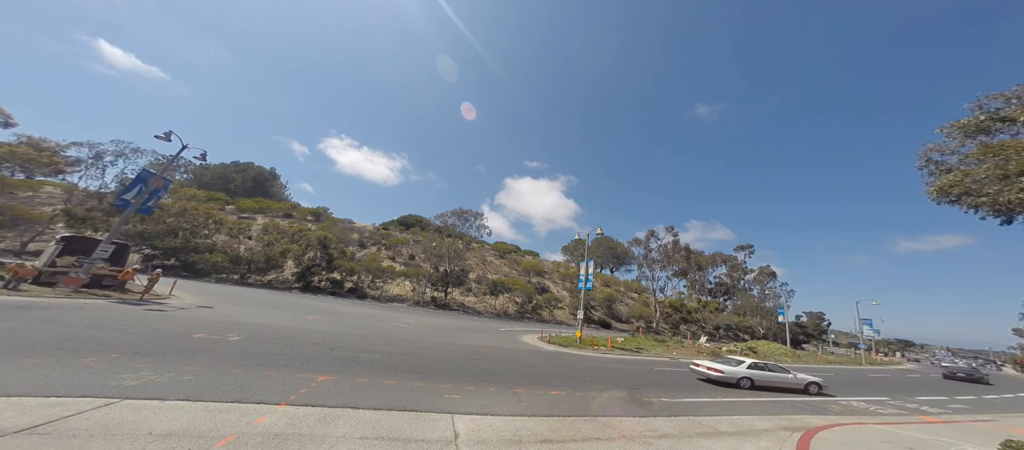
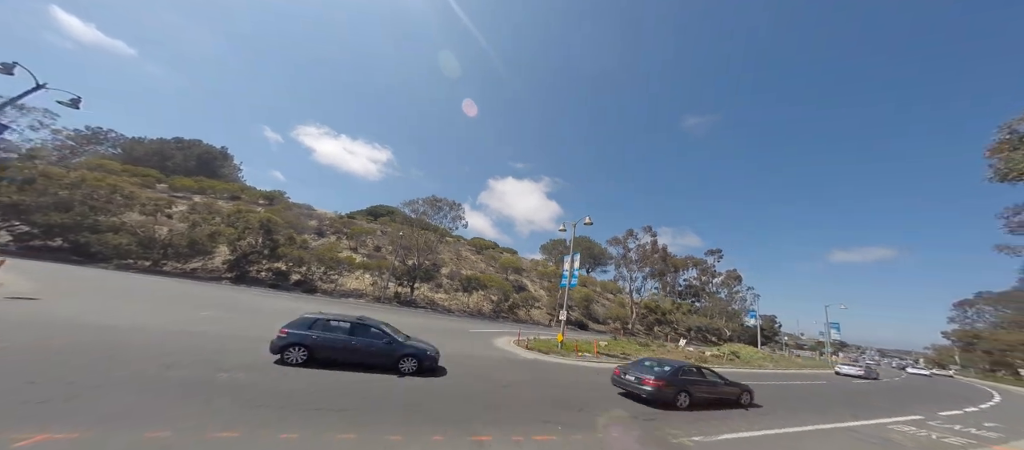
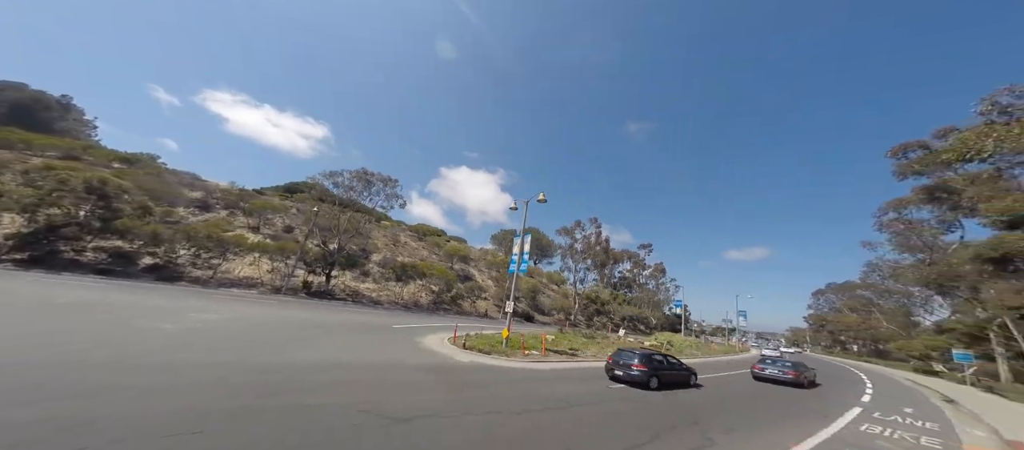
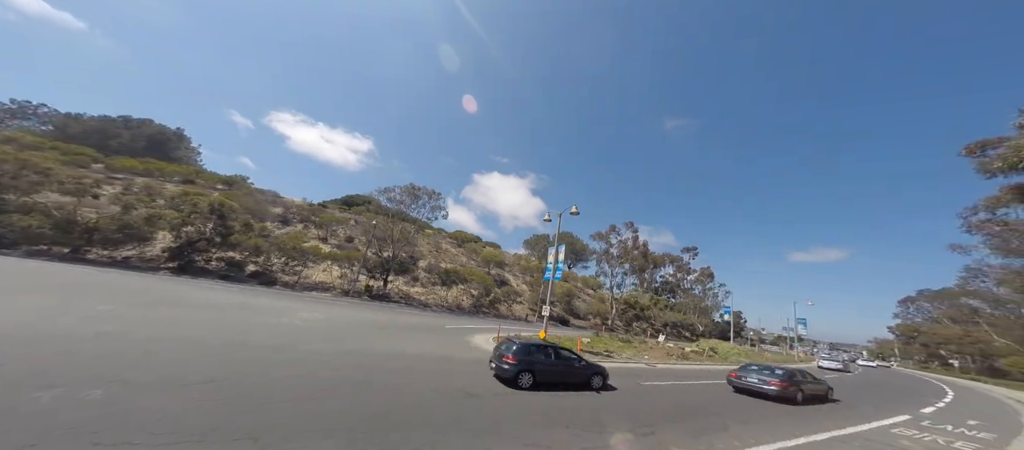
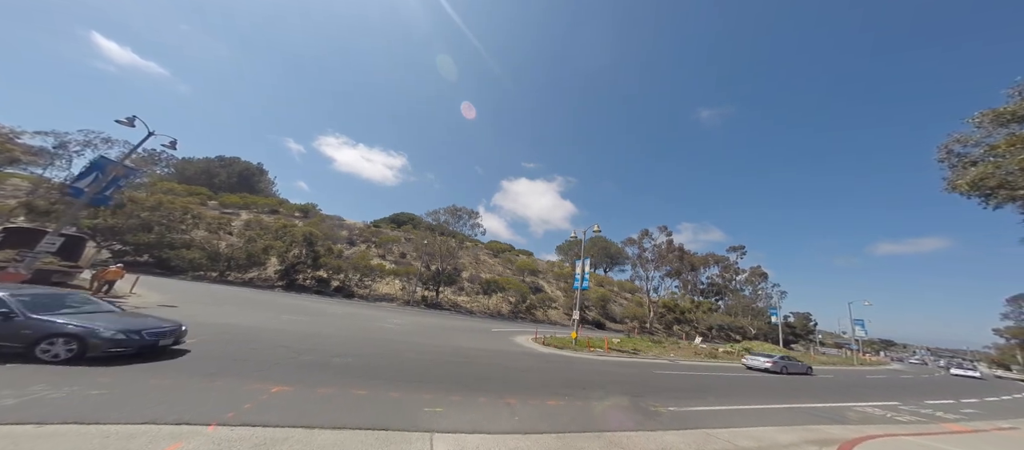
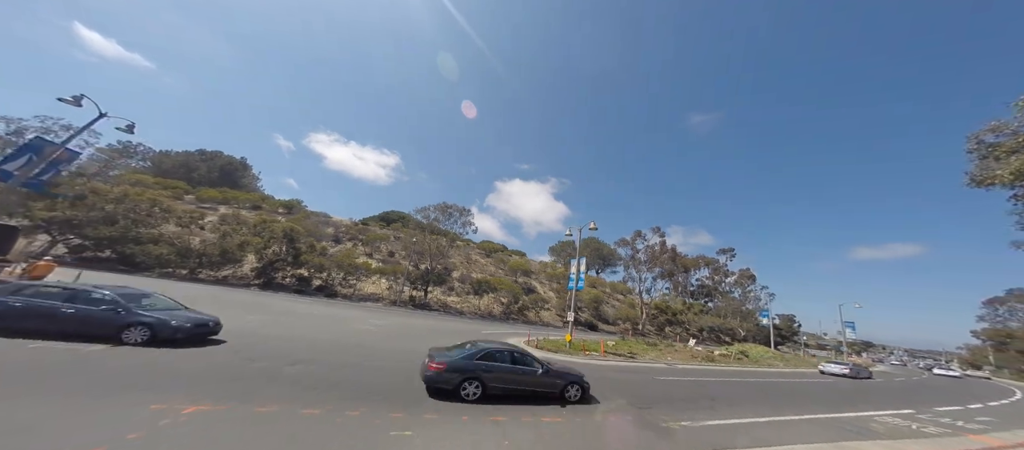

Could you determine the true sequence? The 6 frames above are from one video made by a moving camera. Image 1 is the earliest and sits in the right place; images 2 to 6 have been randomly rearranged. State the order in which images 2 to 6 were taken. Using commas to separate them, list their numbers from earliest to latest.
5, 6, 2, 4, 3
